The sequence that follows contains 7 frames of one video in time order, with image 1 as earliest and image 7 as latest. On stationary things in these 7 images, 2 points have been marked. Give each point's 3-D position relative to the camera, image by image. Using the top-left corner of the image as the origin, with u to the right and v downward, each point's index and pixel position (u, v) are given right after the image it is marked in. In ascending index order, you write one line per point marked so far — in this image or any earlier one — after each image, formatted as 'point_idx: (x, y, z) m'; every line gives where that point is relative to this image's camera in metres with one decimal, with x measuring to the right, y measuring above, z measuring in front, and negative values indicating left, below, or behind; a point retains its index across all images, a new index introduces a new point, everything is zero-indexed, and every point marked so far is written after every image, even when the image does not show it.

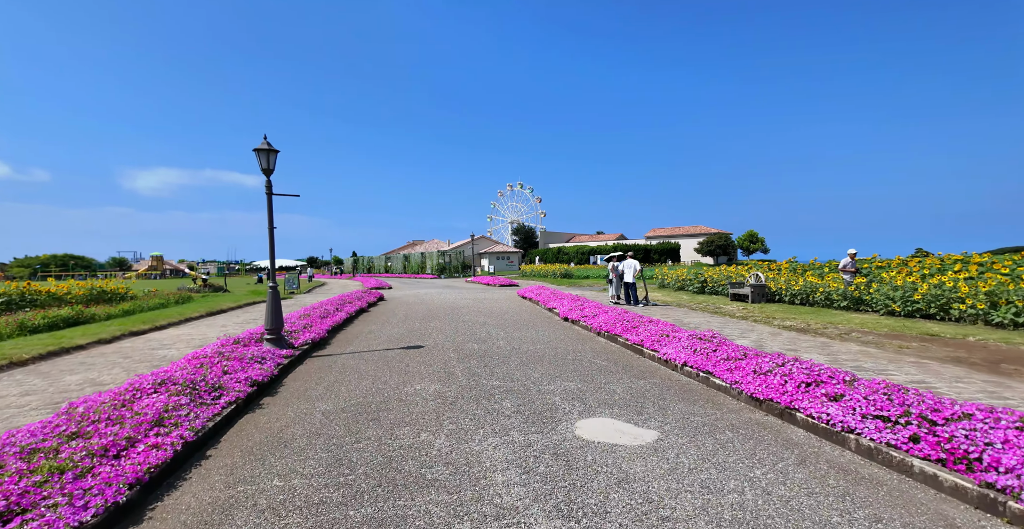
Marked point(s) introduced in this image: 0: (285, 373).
0: (-3.1, -1.5, +6.7) m
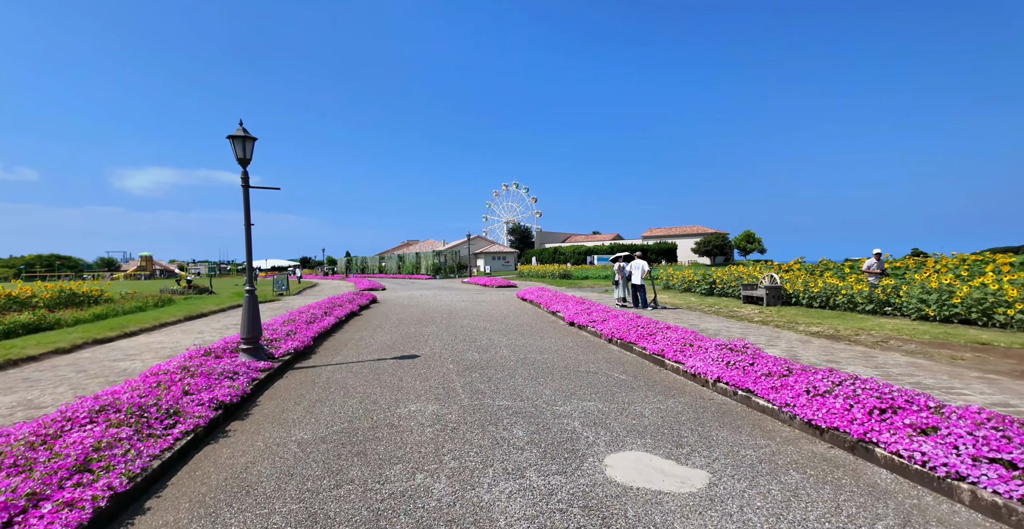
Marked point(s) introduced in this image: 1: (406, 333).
0: (-3.1, -1.5, +5.9) m
1: (-2.3, -1.5, +10.5) m
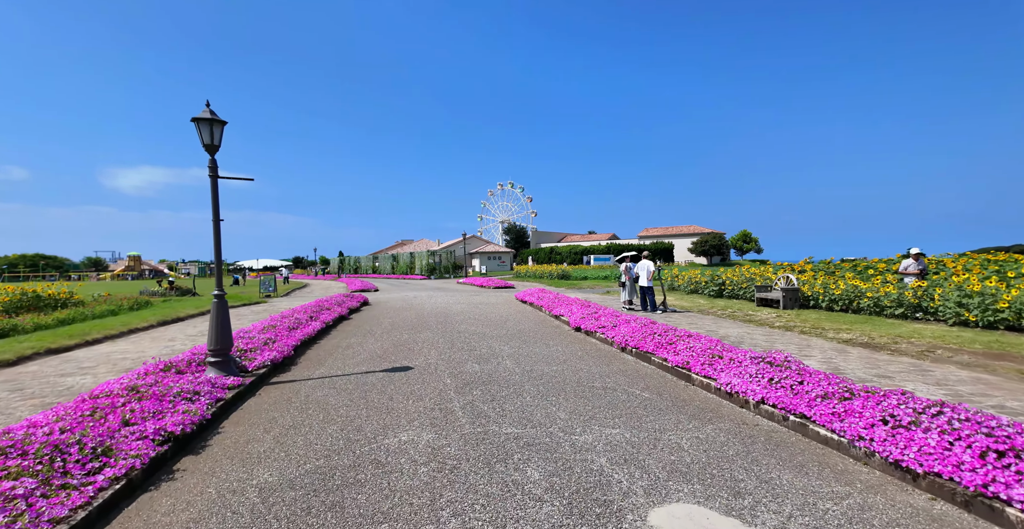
0: (-3.0, -1.5, +5.0) m
1: (-2.2, -1.5, +9.7) m
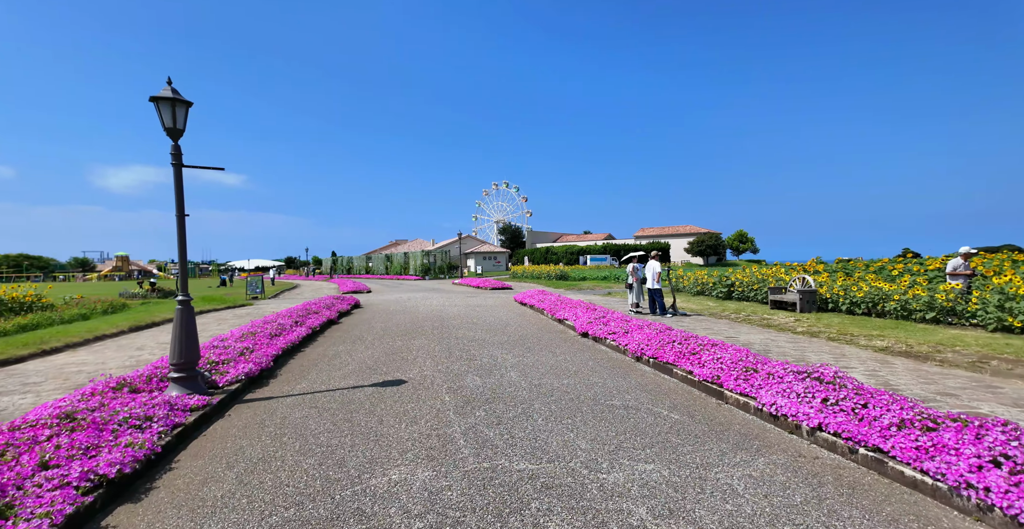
0: (-2.9, -1.5, +4.3) m
1: (-2.2, -1.5, +8.9) m
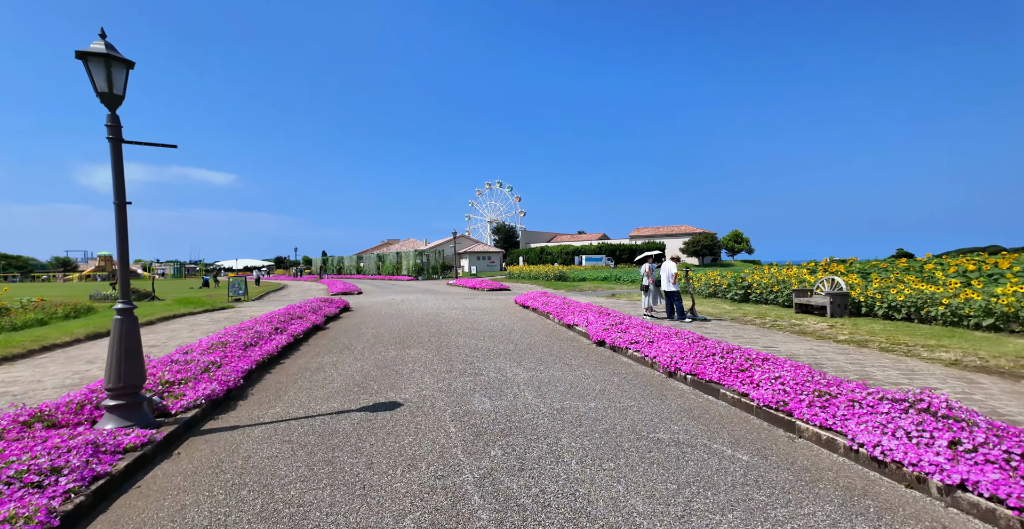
0: (-2.7, -1.5, +3.2) m
1: (-2.1, -1.5, +7.8) m
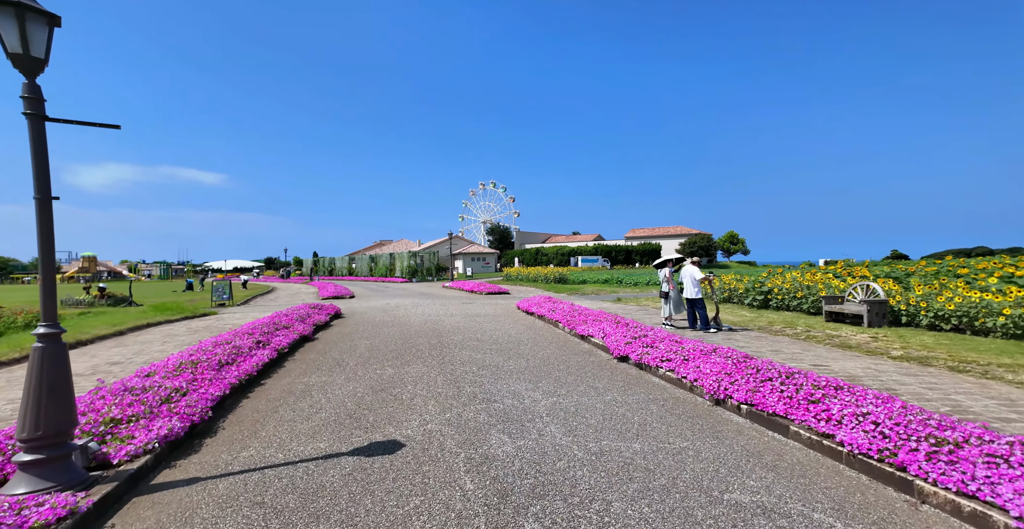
0: (-2.4, -1.6, +2.2) m
1: (-1.9, -1.6, +6.8) m
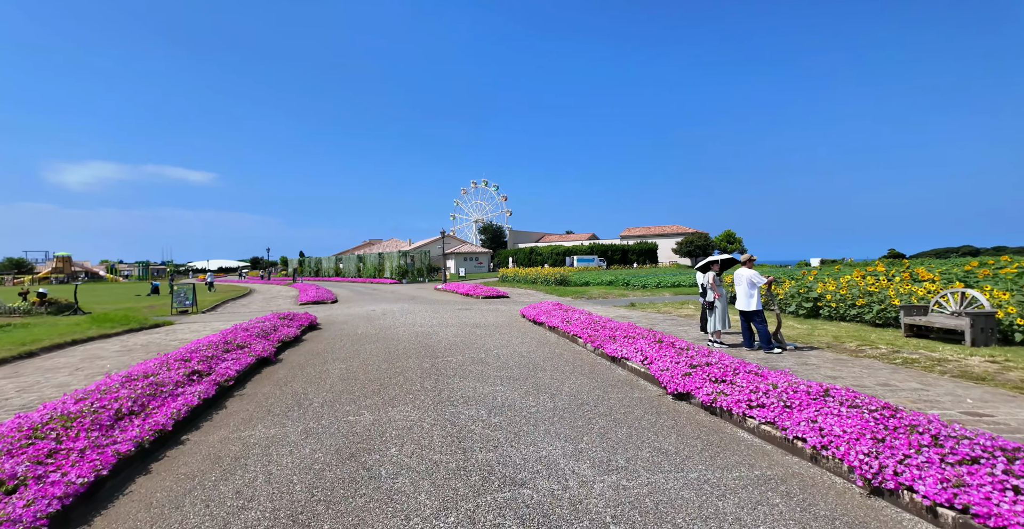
0: (-2.1, -1.7, +0.1) m
1: (-1.6, -1.7, +4.8) m
